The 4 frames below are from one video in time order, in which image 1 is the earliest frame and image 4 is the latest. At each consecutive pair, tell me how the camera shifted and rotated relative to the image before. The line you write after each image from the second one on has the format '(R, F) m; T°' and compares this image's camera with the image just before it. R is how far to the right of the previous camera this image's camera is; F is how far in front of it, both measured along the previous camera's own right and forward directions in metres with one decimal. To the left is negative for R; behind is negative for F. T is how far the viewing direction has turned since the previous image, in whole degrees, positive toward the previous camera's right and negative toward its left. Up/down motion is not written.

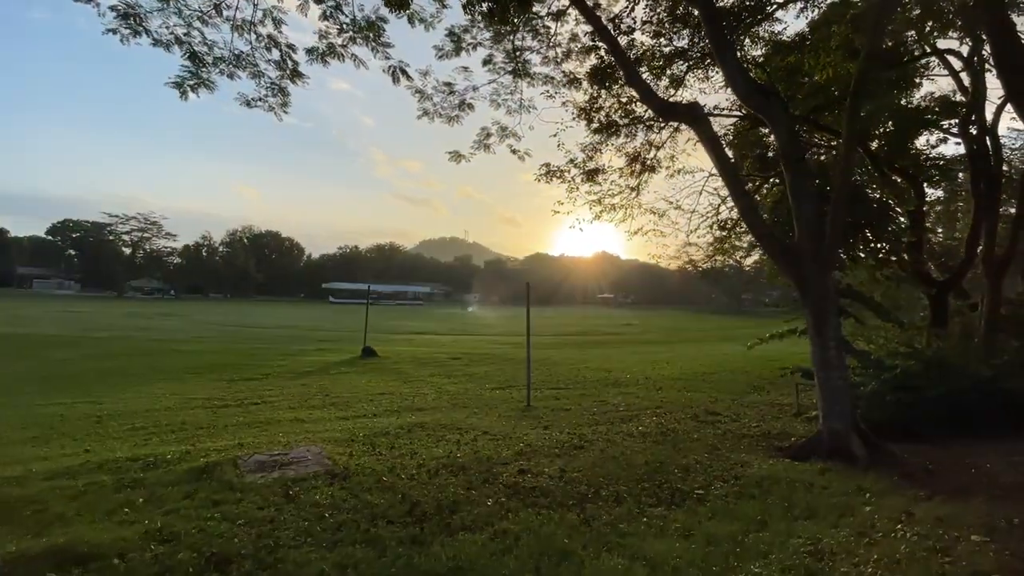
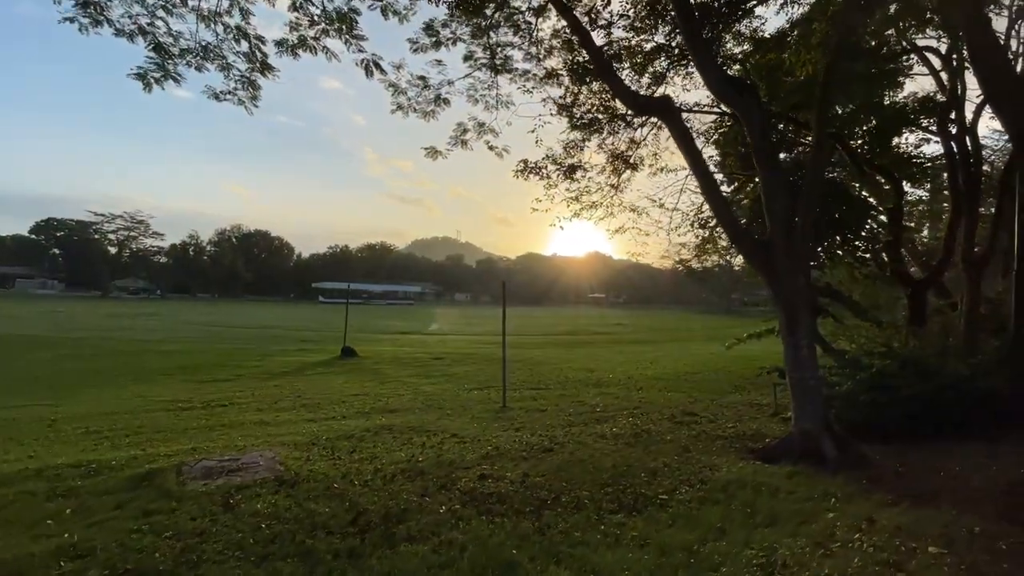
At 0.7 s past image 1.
(+0.5, +0.3) m; +1°
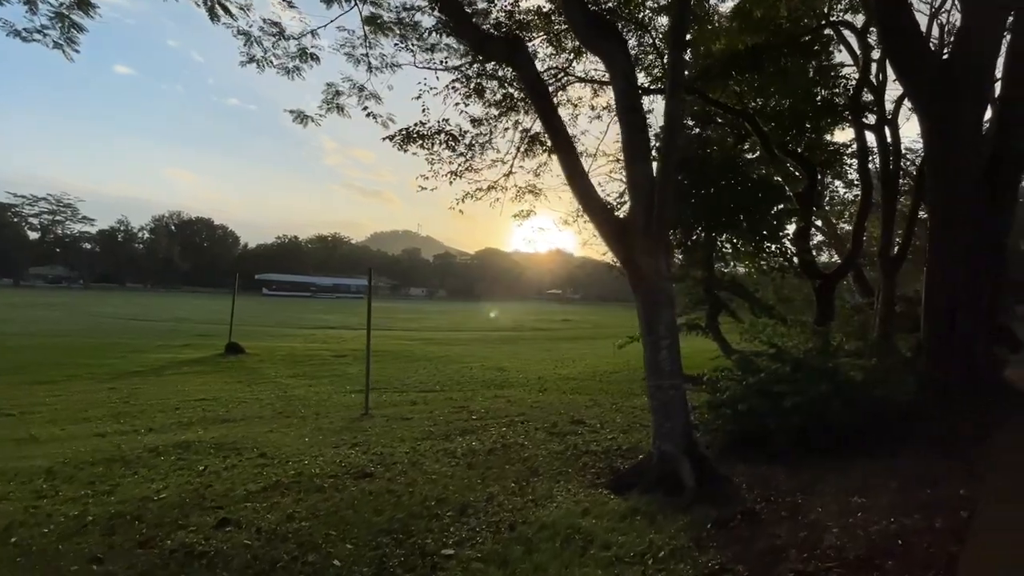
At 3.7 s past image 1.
(+2.5, +1.9) m; +5°
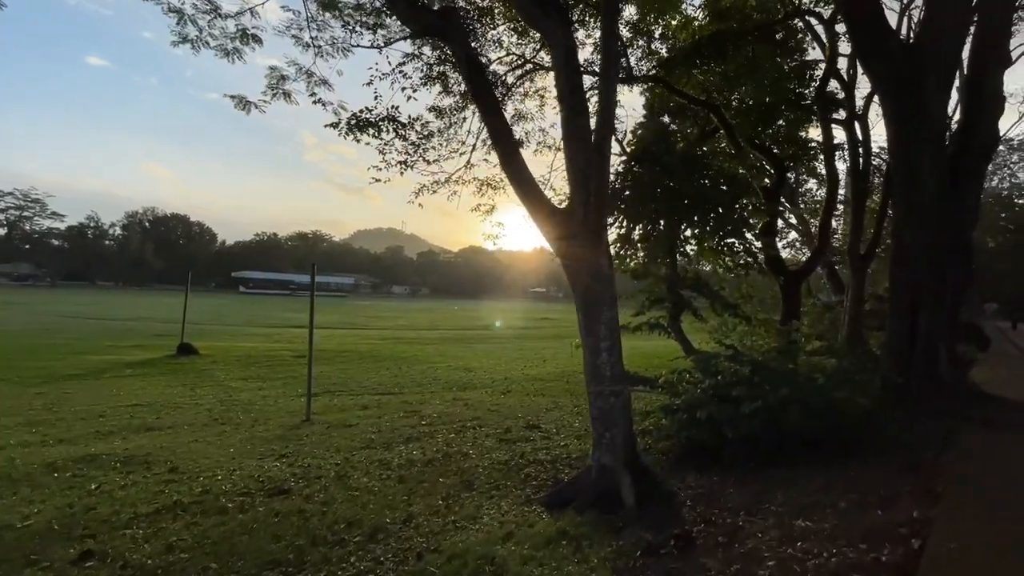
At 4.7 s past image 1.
(+0.8, +0.7) m; +2°
